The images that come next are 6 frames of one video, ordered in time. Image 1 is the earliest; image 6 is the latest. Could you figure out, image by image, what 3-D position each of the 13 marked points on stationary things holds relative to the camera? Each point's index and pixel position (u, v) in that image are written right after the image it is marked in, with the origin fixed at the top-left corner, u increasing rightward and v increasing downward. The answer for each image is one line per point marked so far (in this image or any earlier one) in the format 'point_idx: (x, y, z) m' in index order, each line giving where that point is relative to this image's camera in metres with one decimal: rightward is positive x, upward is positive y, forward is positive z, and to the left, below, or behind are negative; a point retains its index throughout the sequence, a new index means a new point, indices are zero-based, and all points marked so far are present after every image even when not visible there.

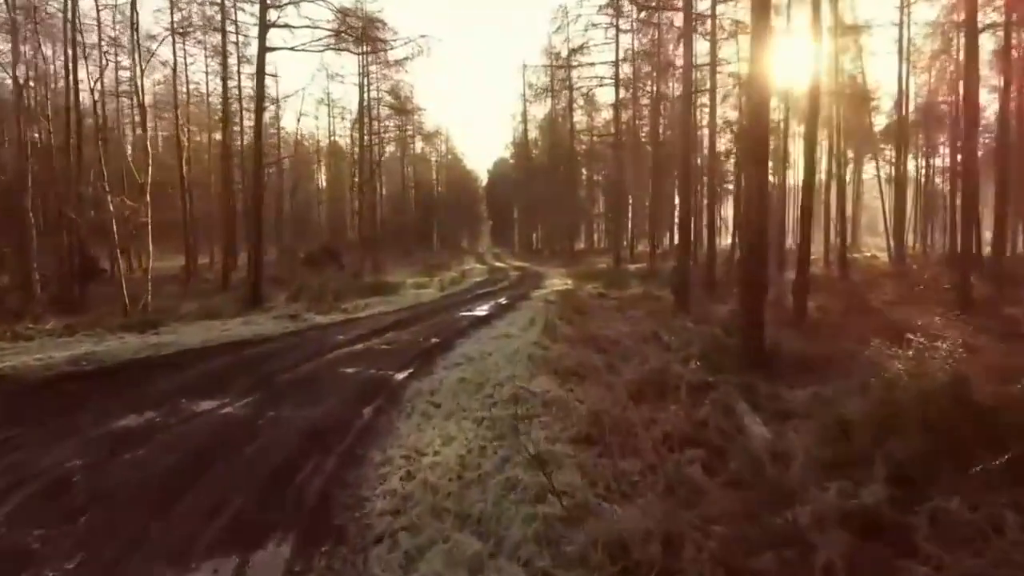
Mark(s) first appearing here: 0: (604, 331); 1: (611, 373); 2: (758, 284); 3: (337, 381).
0: (+1.7, -0.8, +14.9) m
1: (+1.4, -1.2, +11.3) m
2: (+3.3, 0.0, +10.6) m
3: (-2.2, -1.2, +10.1) m
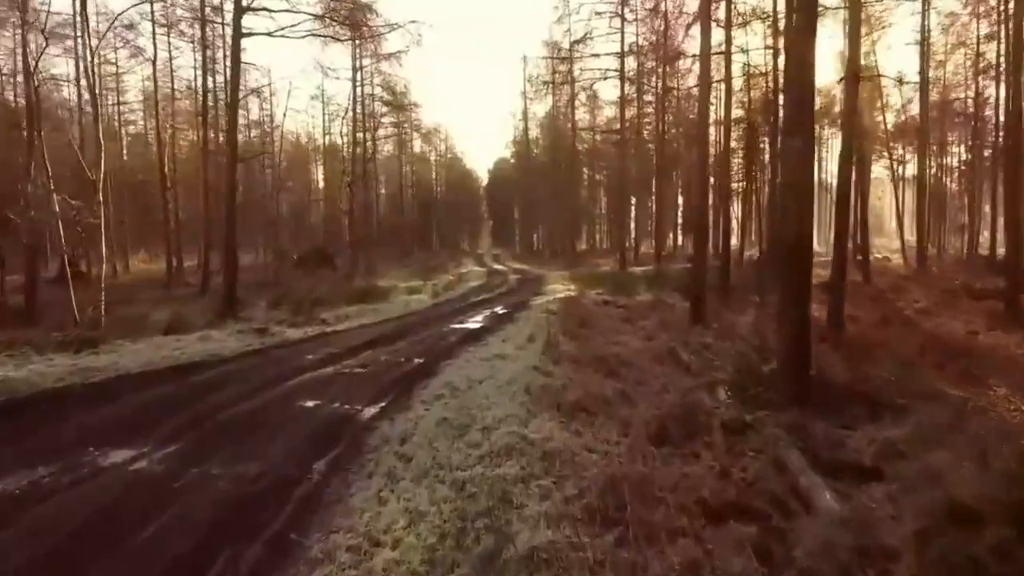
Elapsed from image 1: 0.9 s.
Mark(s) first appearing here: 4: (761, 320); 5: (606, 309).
0: (+1.7, -1.0, +13.0) m
1: (+1.3, -1.4, +9.4) m
2: (+3.2, -0.2, +8.8) m
3: (-2.3, -1.4, +8.3) m
4: (+5.1, -0.7, +16.3) m
5: (+2.3, -0.5, +19.7) m
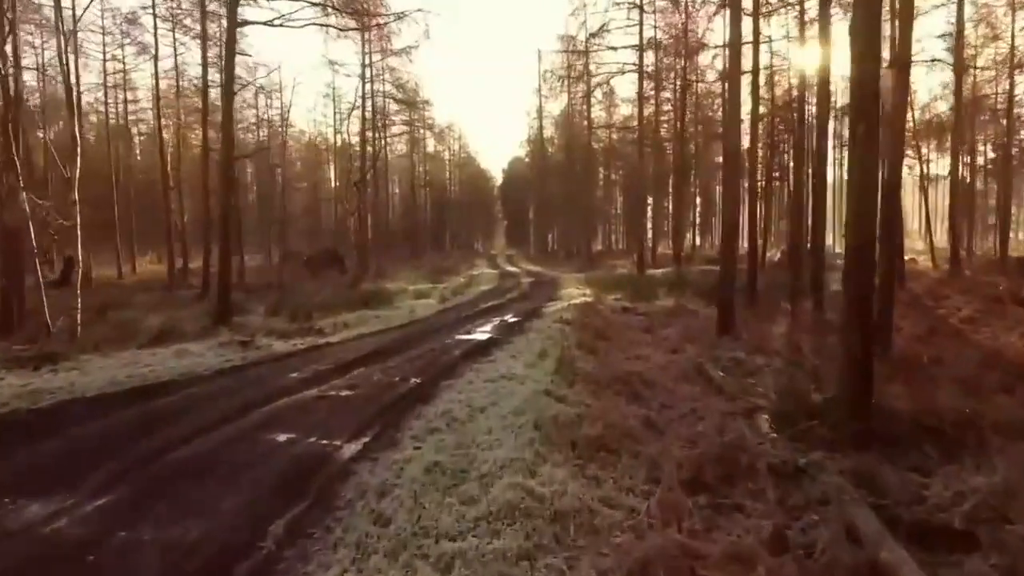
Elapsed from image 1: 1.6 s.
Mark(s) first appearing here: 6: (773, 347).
0: (+1.8, -1.2, +11.7) m
1: (+1.4, -1.5, +8.0) m
2: (+3.3, -0.3, +7.4) m
3: (-2.3, -1.5, +7.0) m
4: (+5.3, -0.8, +14.8) m
5: (+2.6, -0.7, +18.4) m
6: (+4.4, -1.0, +13.4) m
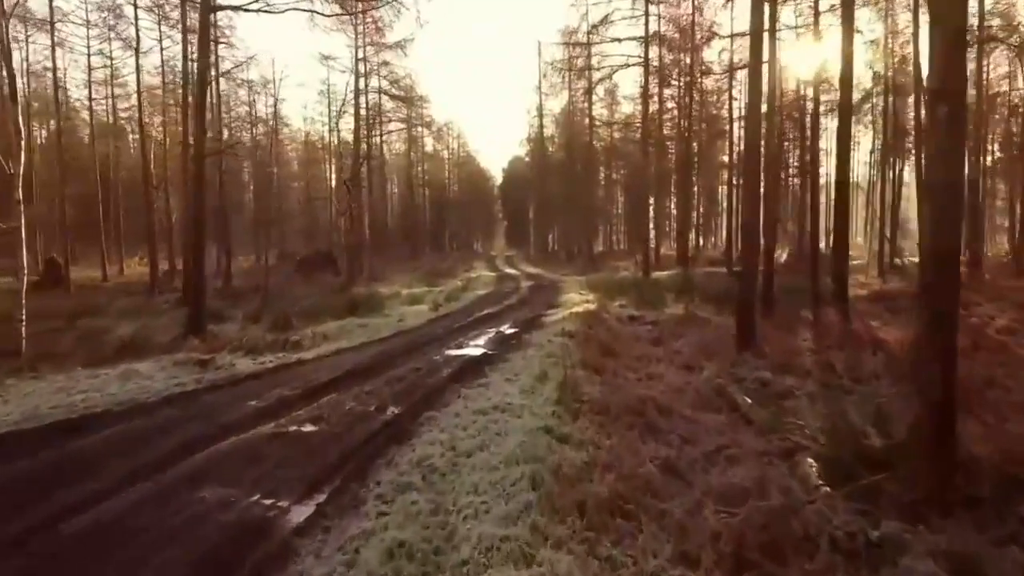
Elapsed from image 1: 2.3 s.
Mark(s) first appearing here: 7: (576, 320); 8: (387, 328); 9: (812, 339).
0: (+1.7, -1.3, +10.2) m
1: (+1.3, -1.7, +6.5) m
2: (+3.2, -0.5, +5.9) m
3: (-2.3, -1.7, +5.5) m
4: (+5.2, -1.0, +13.3) m
5: (+2.5, -0.8, +16.9) m
6: (+4.3, -1.2, +11.9) m
7: (+1.3, -0.7, +16.7) m
8: (-2.7, -0.9, +17.5) m
9: (+5.4, -0.9, +14.4) m
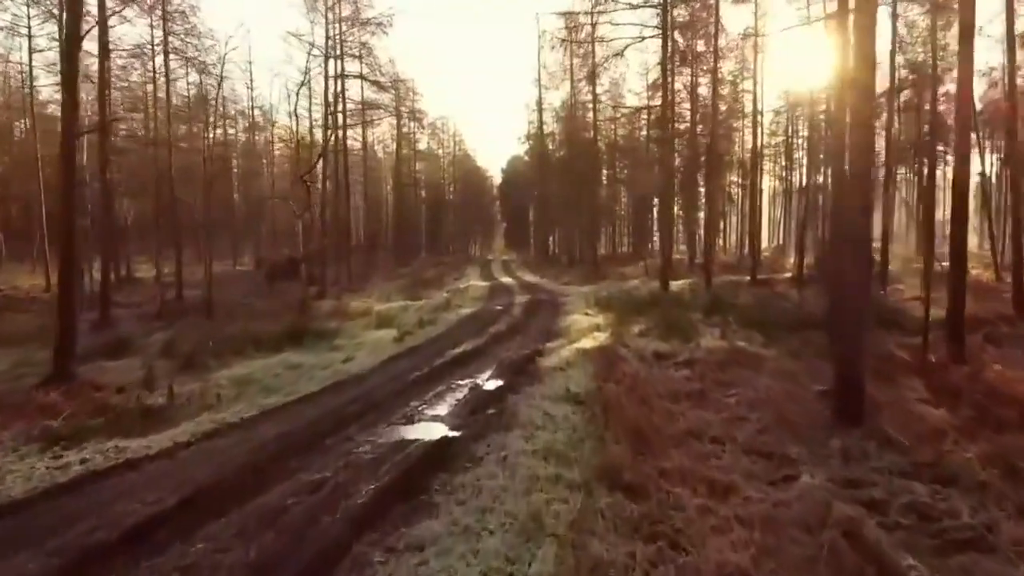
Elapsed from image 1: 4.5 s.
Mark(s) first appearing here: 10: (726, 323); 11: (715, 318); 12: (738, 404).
0: (+1.5, -1.8, +5.4) m
1: (+1.1, -2.1, +1.8) m
2: (+2.9, -0.9, +1.1) m
3: (-2.6, -2.1, +0.7) m
4: (+5.0, -1.5, +8.6) m
5: (+2.3, -1.3, +12.1) m
6: (+4.1, -1.6, +7.1) m
7: (+1.1, -1.1, +12.0) m
8: (-3.0, -1.3, +12.7) m
9: (+5.2, -1.4, +9.7) m
10: (+4.9, -0.8, +18.3) m
11: (+5.0, -0.7, +19.6) m
12: (+3.0, -1.5, +10.8) m
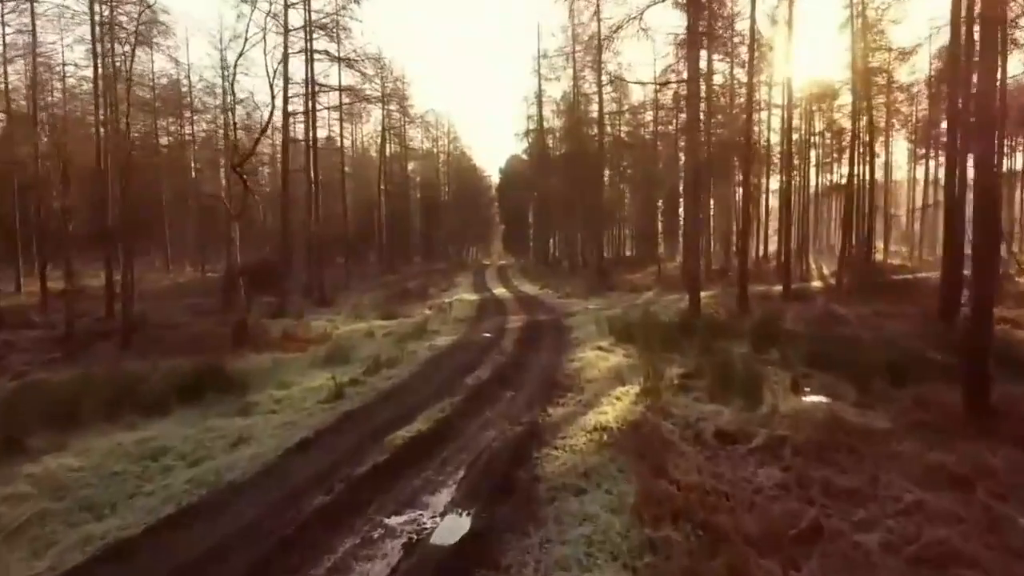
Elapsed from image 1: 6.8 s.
0: (+1.3, -2.2, +0.5) m
1: (+0.9, -2.6, -3.1) m
2: (+2.7, -1.4, -3.8) m
3: (-2.8, -2.5, -4.2) m
4: (+4.8, -1.9, +3.7) m
5: (+2.1, -1.8, +7.2) m
6: (+3.9, -2.1, +2.2) m
7: (+0.9, -1.6, +7.1) m
8: (-3.2, -1.8, +7.8) m
9: (+5.0, -1.8, +4.8) m
10: (+4.7, -1.3, +13.3) m
11: (+4.8, -1.2, +14.7) m
12: (+2.8, -1.9, +5.9) m
